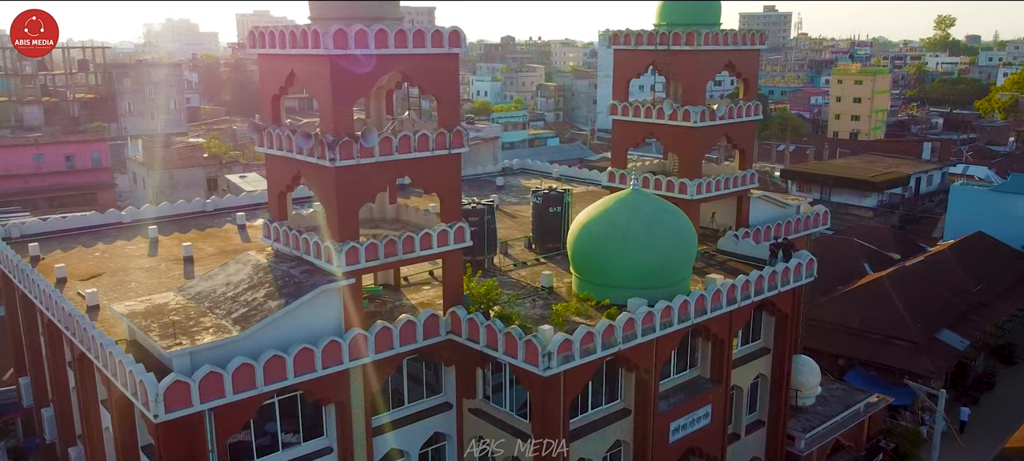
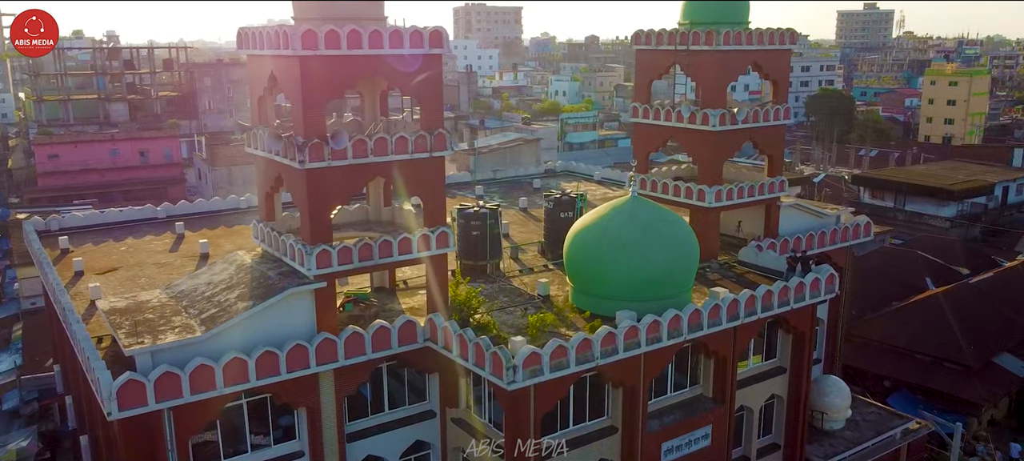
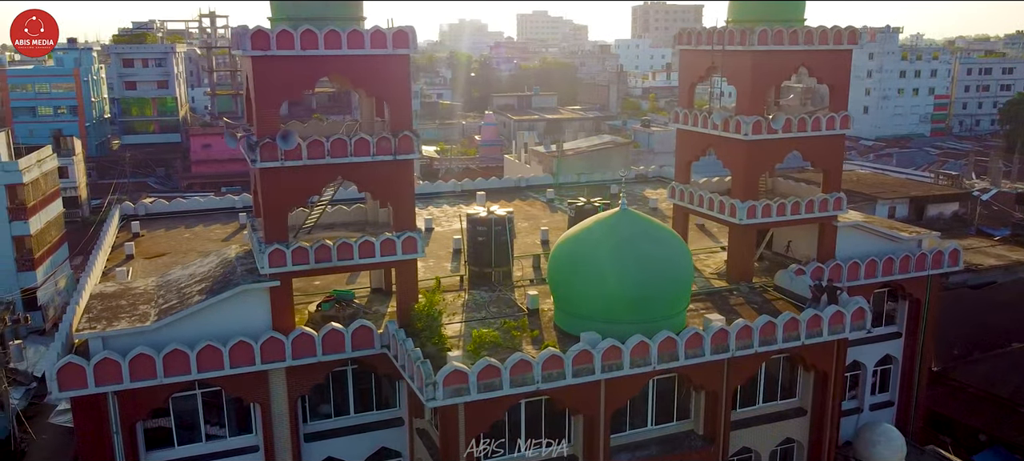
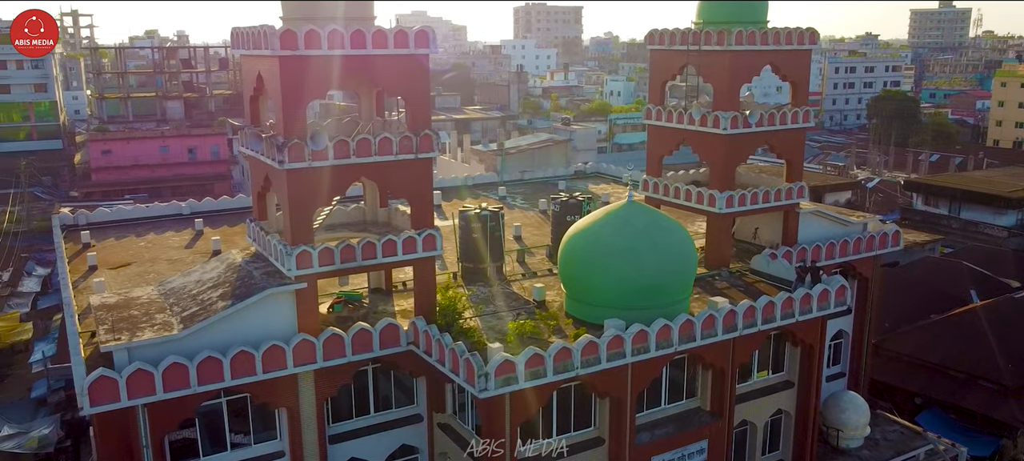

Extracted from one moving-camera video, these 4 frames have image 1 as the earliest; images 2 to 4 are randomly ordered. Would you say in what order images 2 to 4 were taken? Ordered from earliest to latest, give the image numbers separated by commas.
2, 4, 3
